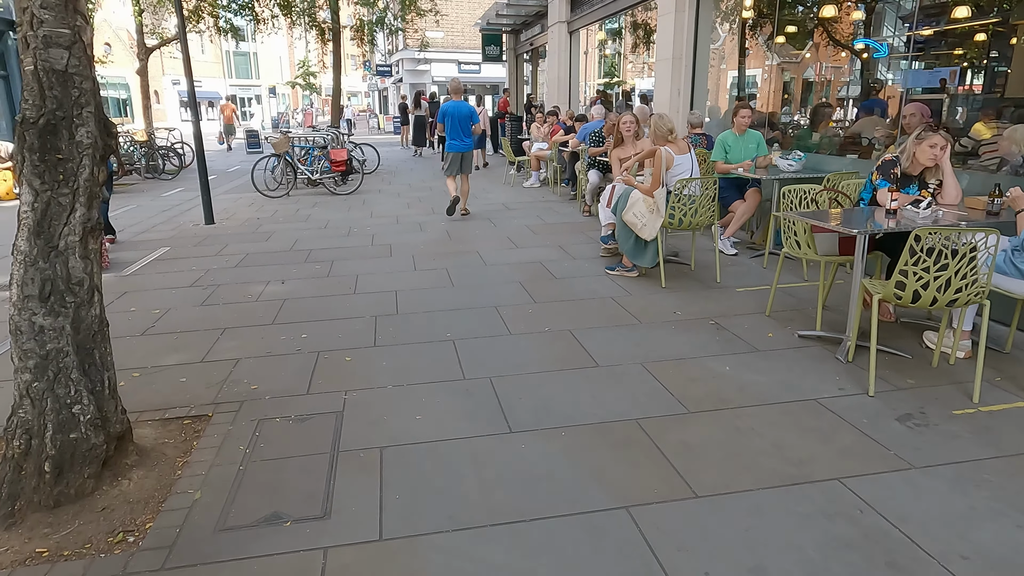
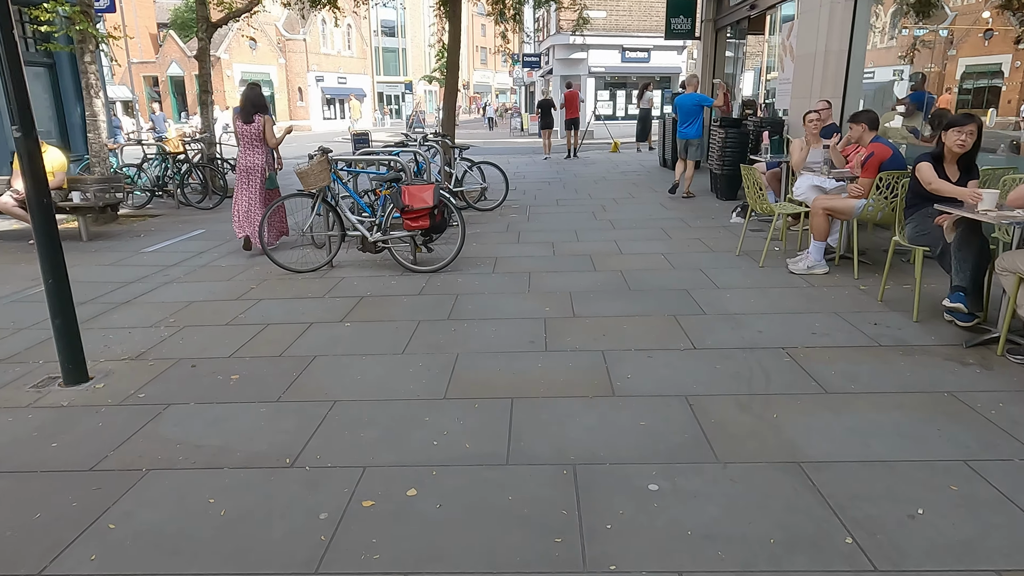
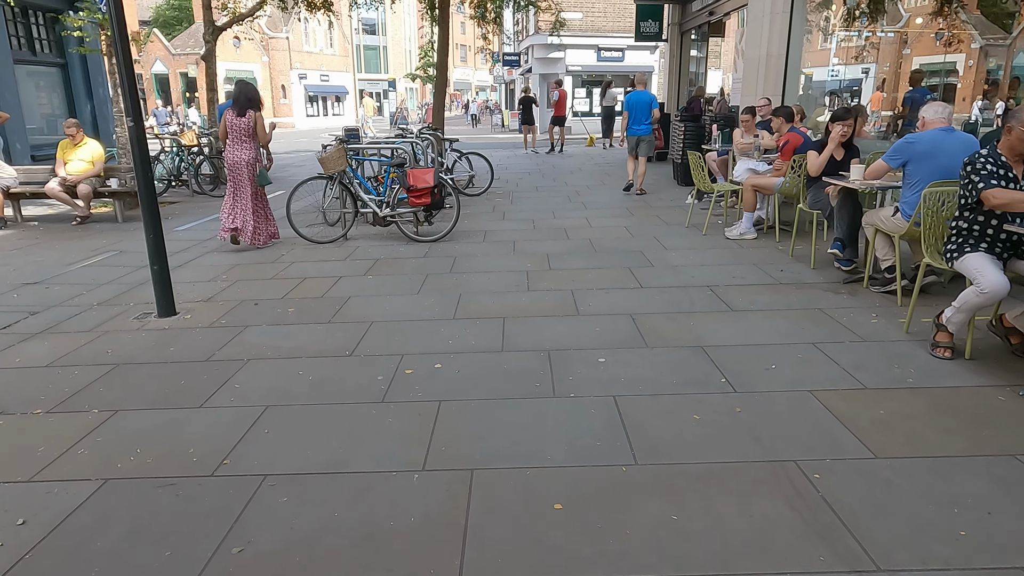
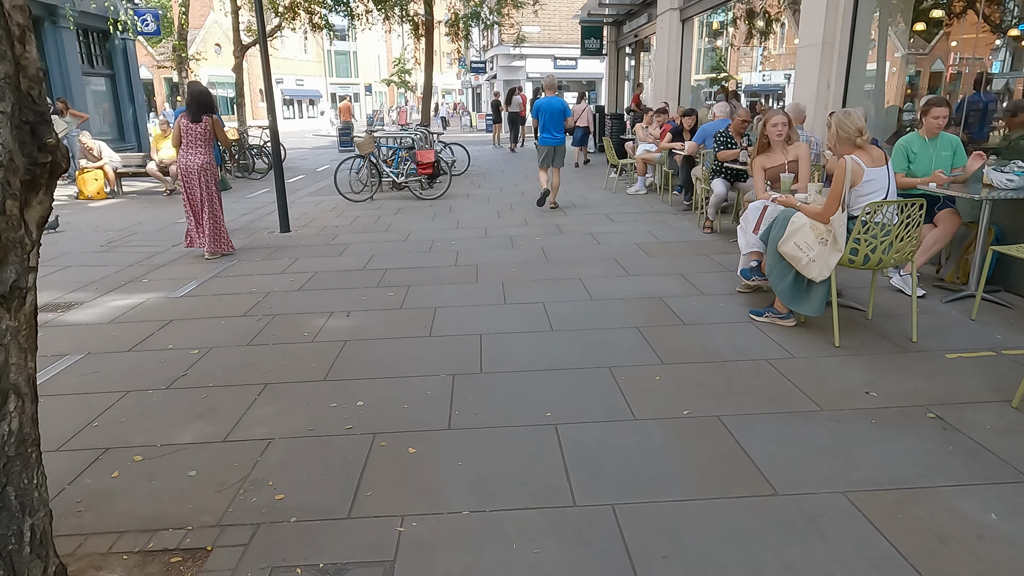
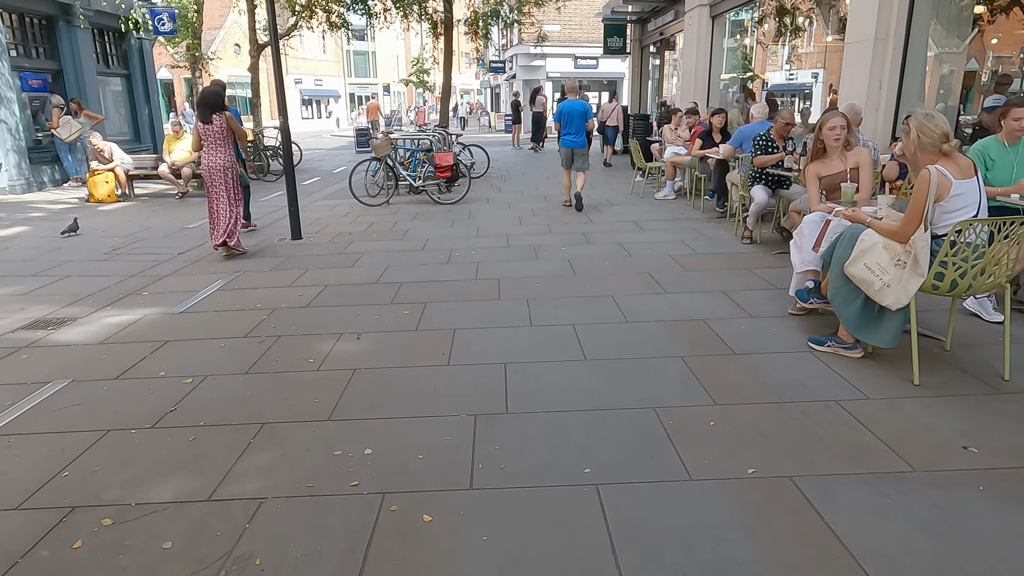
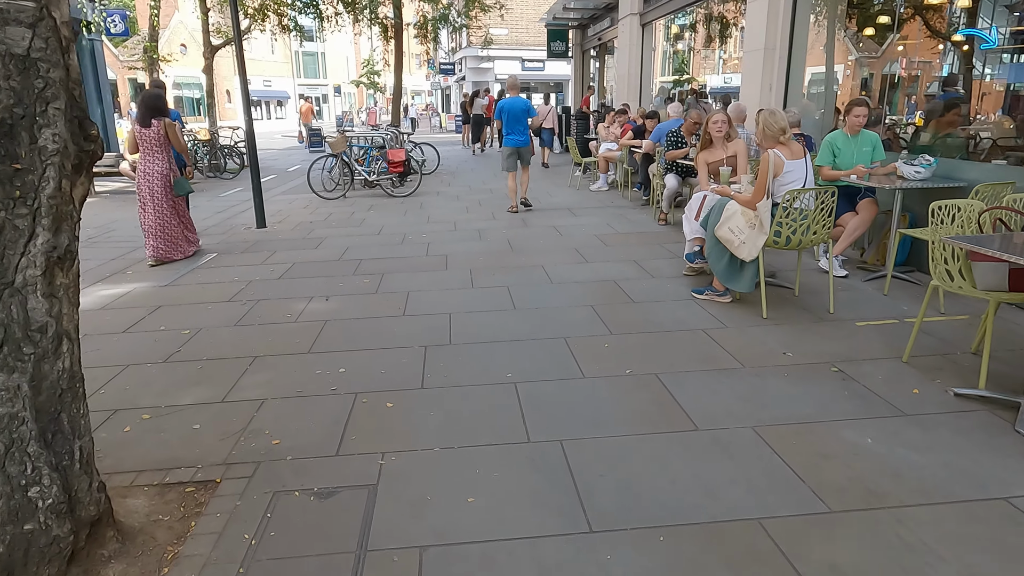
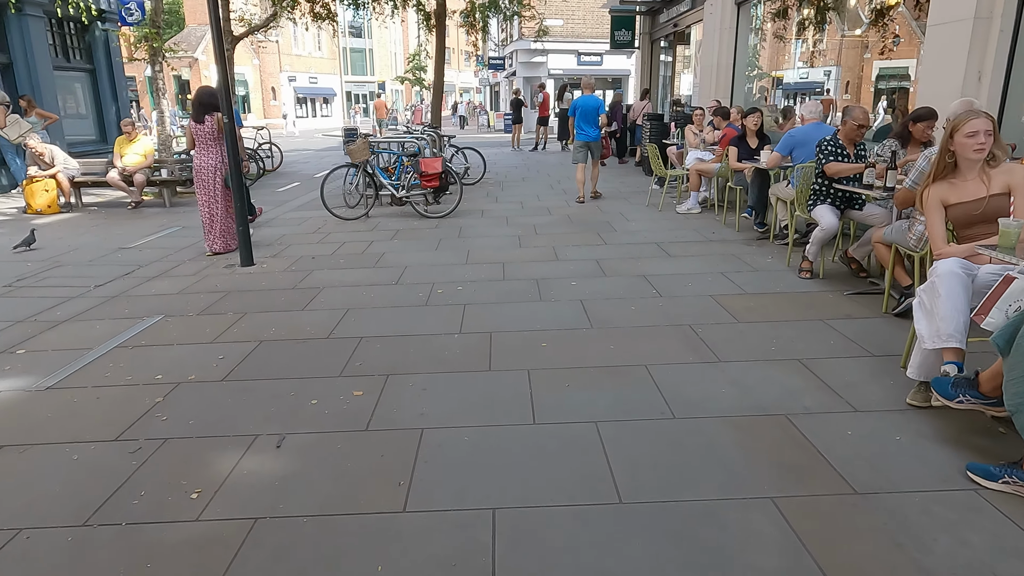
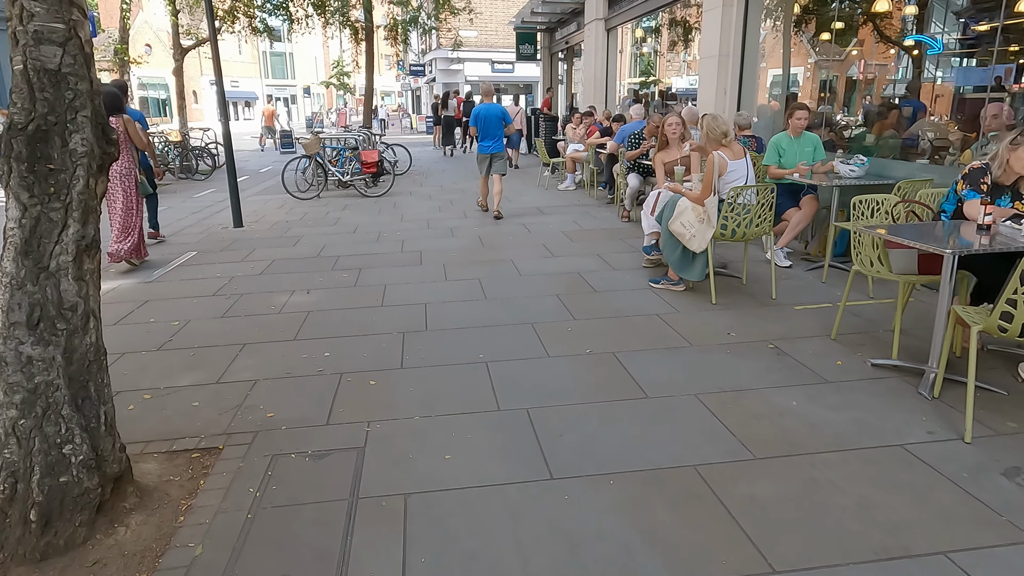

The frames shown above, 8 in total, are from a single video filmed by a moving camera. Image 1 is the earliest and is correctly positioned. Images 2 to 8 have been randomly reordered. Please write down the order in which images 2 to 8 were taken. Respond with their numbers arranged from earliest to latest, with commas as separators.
8, 6, 4, 5, 7, 3, 2
